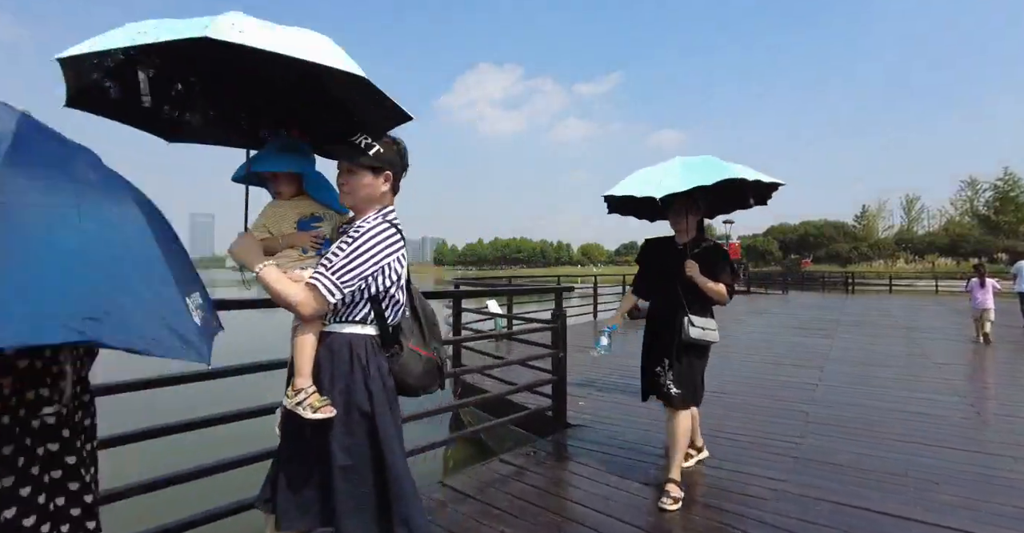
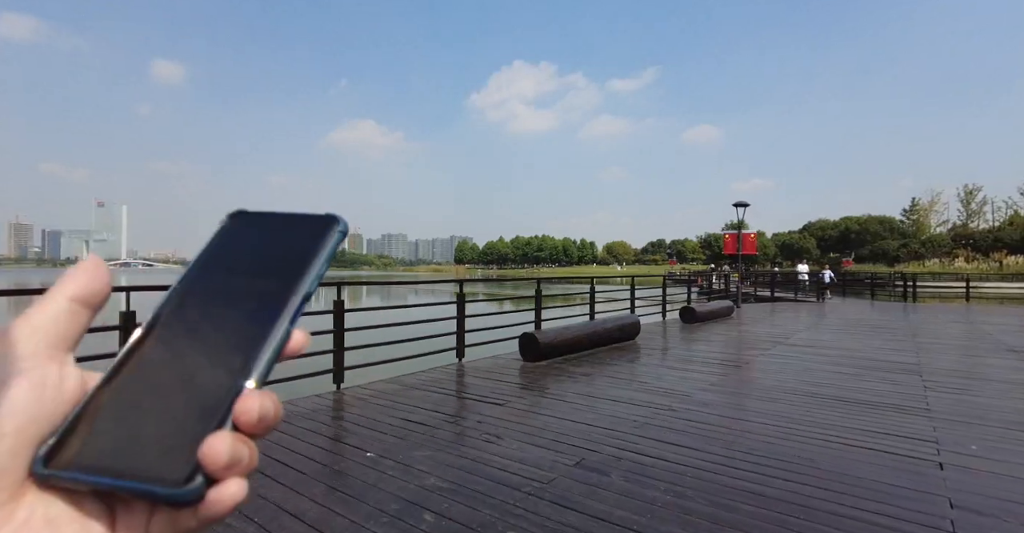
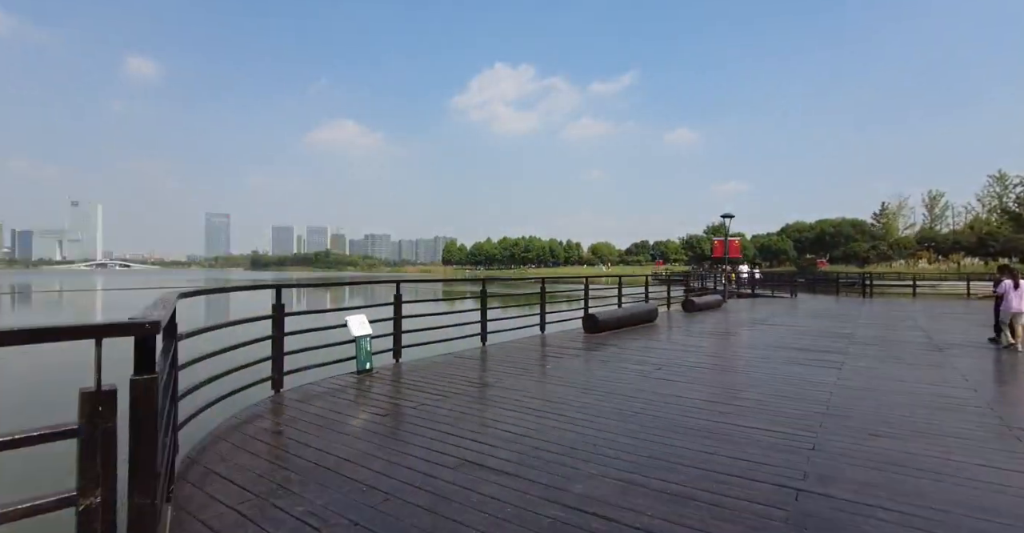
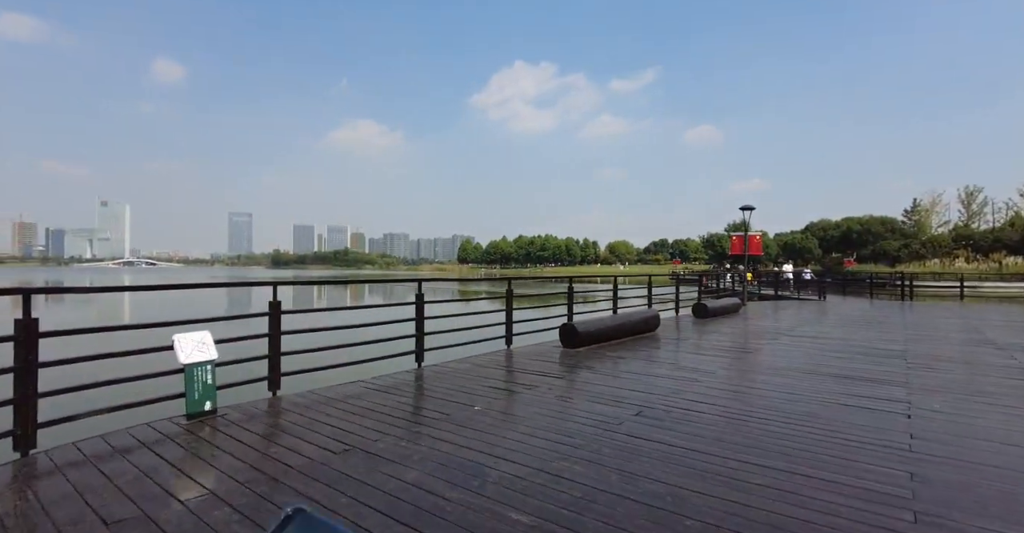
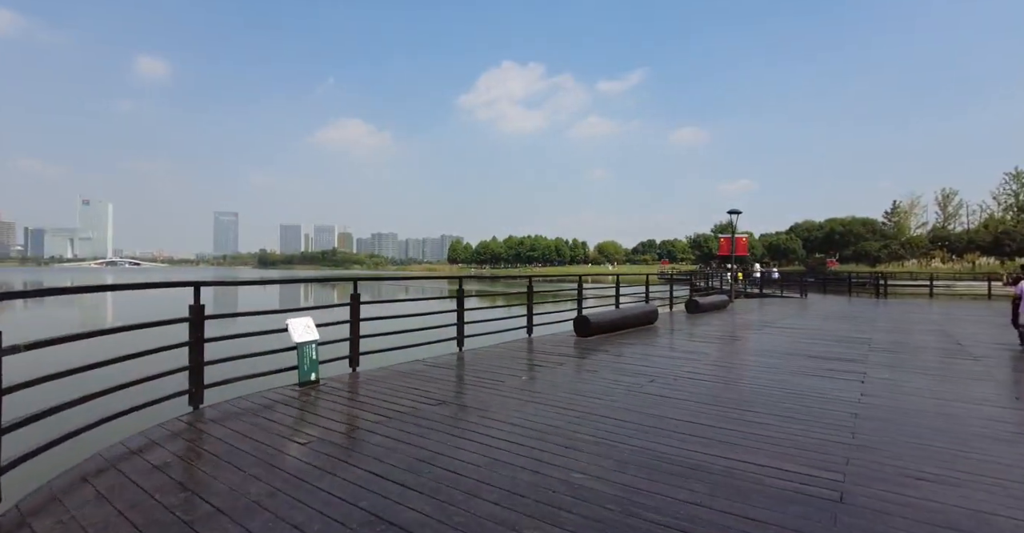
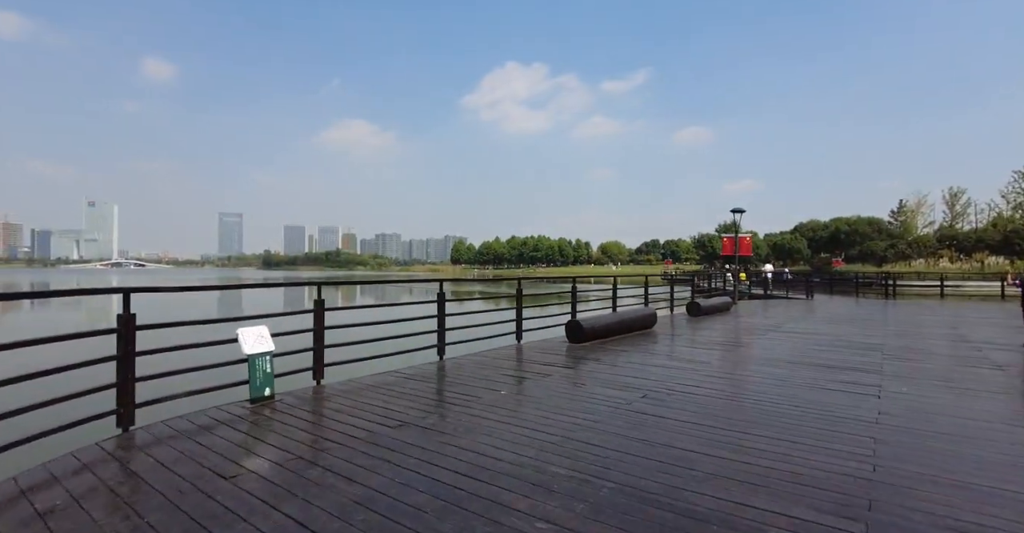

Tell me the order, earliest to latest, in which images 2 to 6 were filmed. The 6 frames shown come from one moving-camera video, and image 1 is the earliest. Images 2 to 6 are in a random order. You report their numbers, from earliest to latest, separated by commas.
3, 5, 6, 4, 2
